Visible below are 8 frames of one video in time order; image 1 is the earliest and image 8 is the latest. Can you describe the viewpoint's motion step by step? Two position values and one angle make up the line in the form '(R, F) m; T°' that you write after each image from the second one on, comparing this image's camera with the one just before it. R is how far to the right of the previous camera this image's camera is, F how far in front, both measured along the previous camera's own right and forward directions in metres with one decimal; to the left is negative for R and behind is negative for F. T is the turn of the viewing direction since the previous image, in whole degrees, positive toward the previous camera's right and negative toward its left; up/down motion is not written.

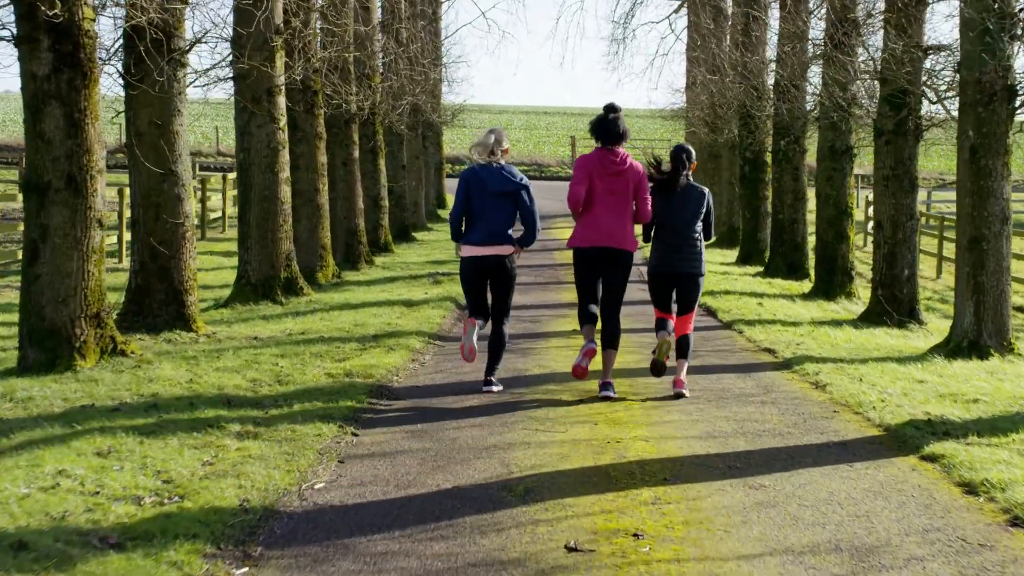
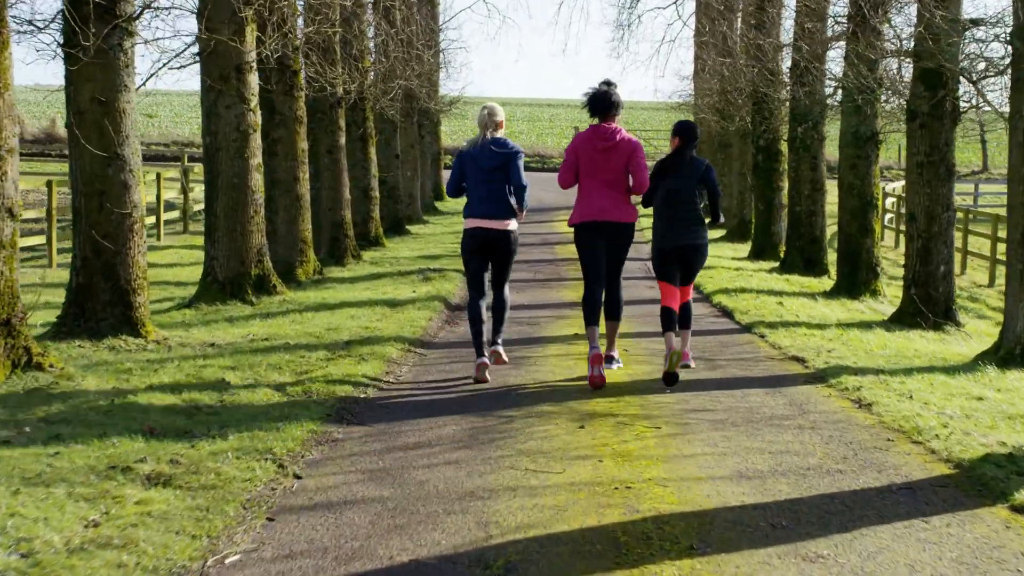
(+0.1, +1.3) m; 0°
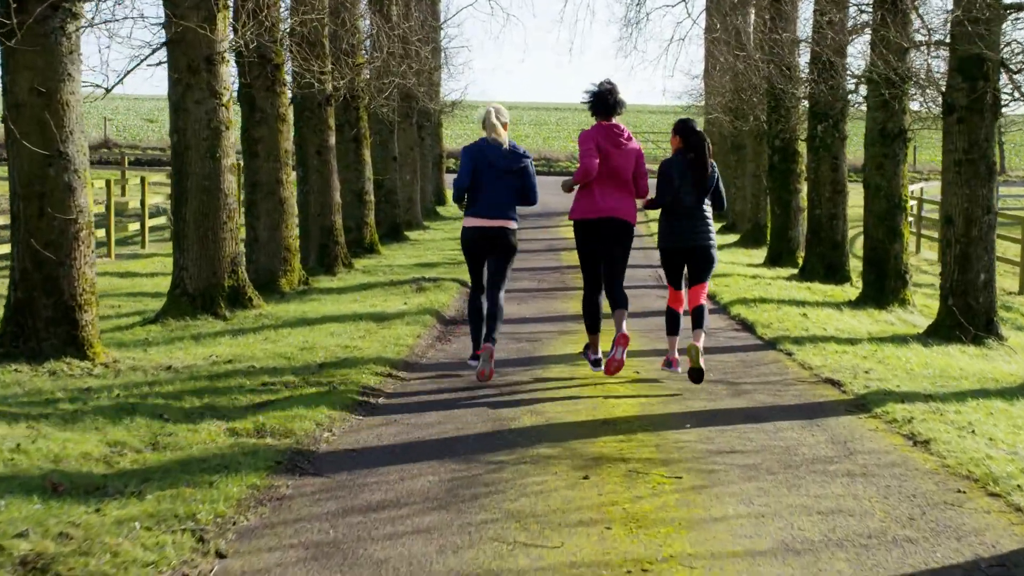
(+0.1, +1.1) m; 0°
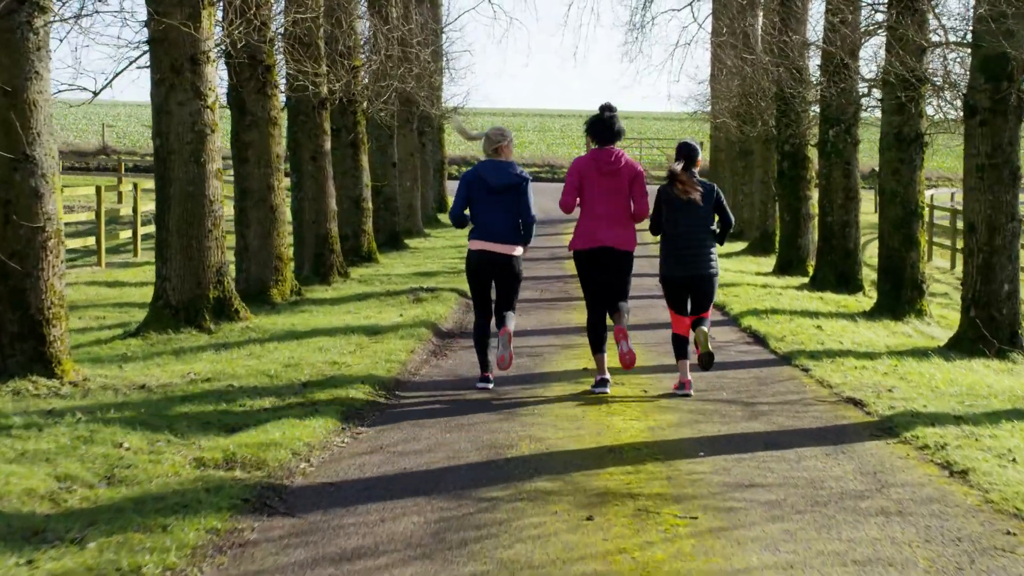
(0.0, +0.6) m; 0°
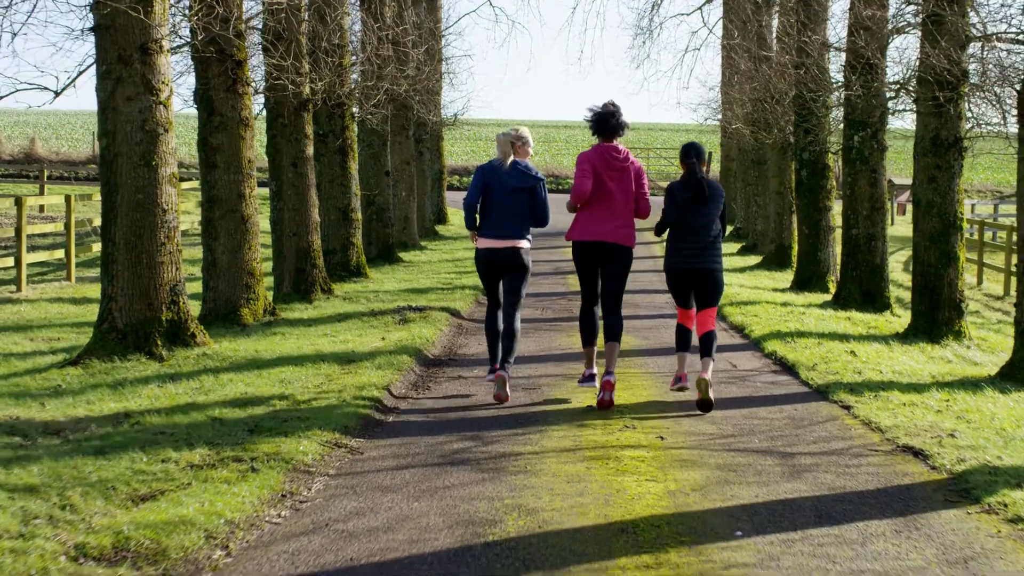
(+0.1, +1.3) m; 0°
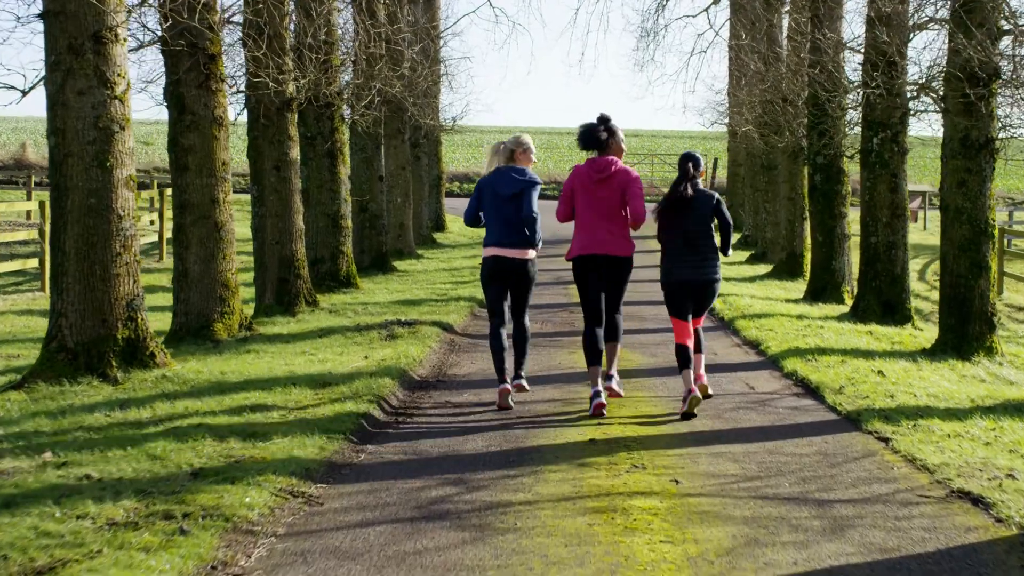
(0.0, +0.9) m; 0°
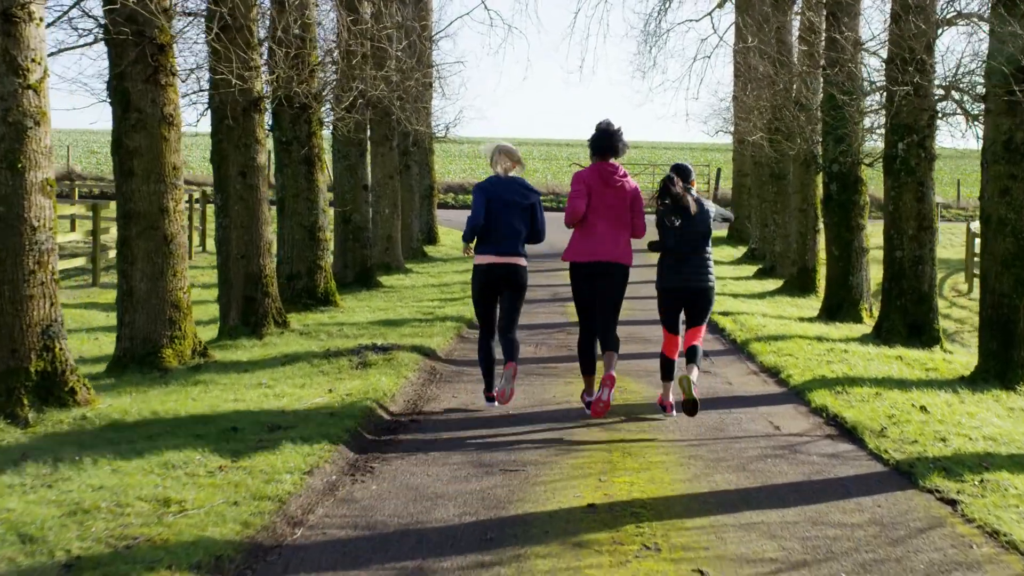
(+0.1, +1.3) m; 0°
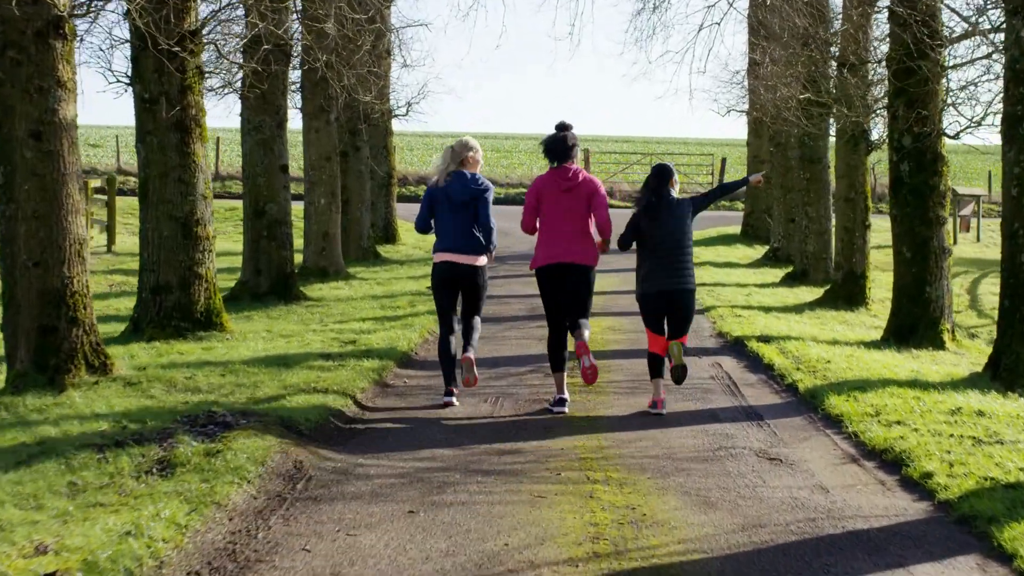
(+0.2, +4.4) m; 0°
